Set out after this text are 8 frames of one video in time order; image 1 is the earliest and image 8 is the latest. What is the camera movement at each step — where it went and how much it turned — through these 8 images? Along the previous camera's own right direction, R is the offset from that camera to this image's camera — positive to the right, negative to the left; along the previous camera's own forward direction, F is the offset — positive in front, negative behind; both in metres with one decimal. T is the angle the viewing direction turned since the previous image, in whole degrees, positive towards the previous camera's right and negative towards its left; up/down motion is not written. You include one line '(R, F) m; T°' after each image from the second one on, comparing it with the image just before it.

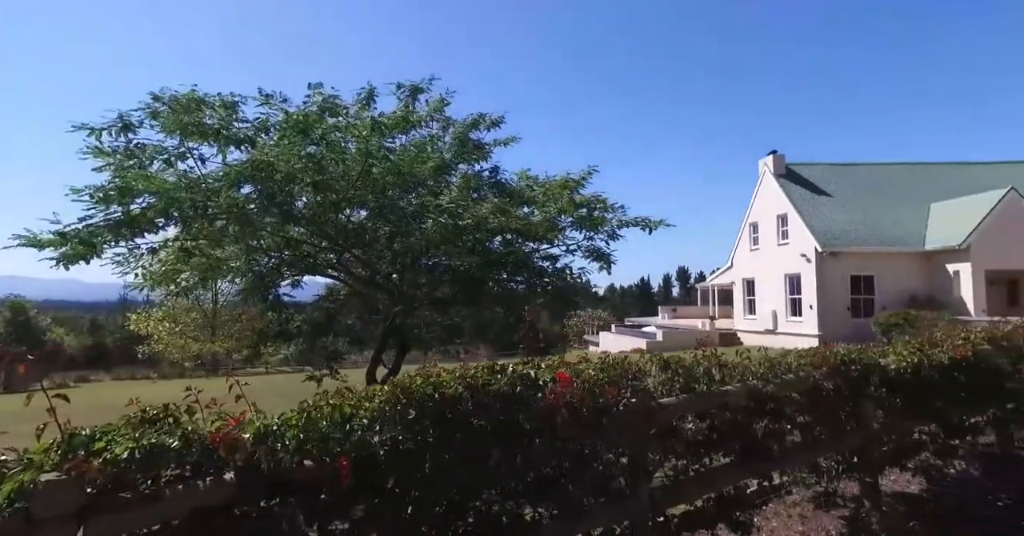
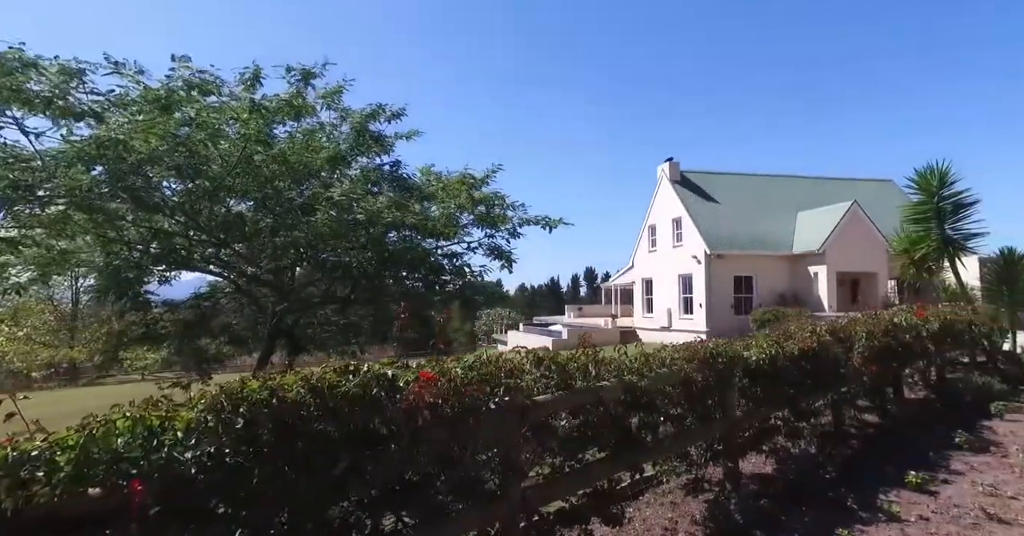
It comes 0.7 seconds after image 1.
(+0.2, +0.1) m; +10°
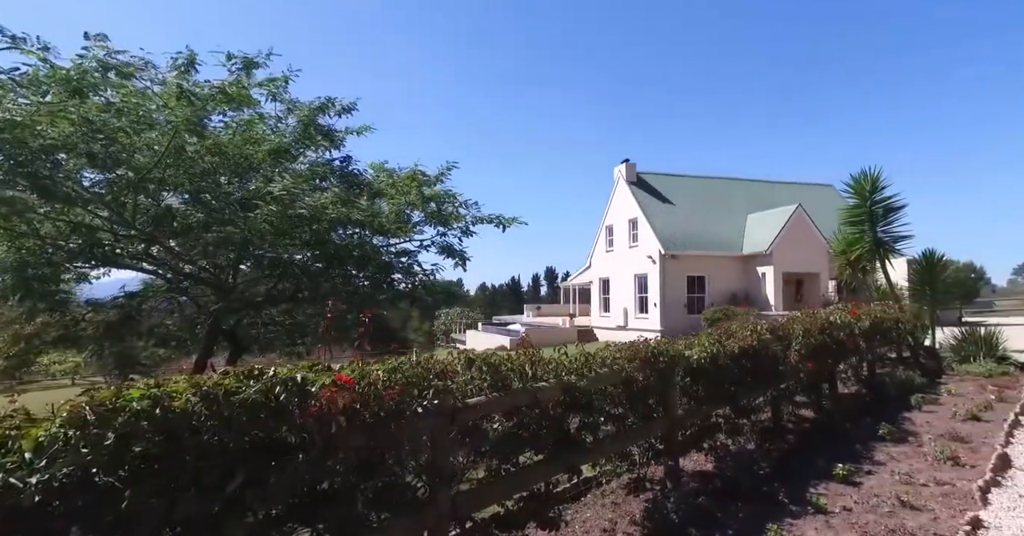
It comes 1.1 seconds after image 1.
(+0.2, +0.1) m; +4°
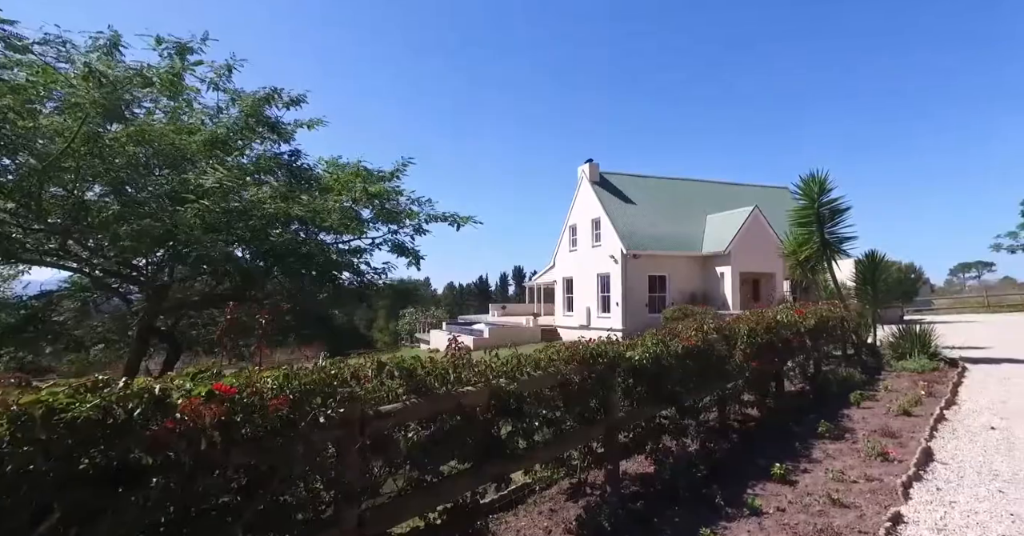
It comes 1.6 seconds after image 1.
(+0.3, +0.2) m; +4°
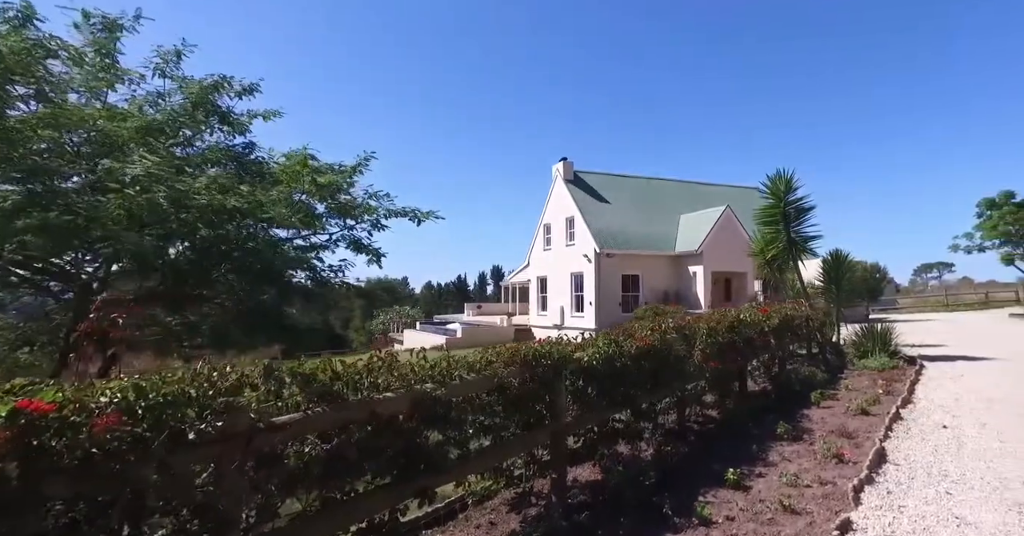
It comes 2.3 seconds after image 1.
(+0.3, +0.3) m; +2°
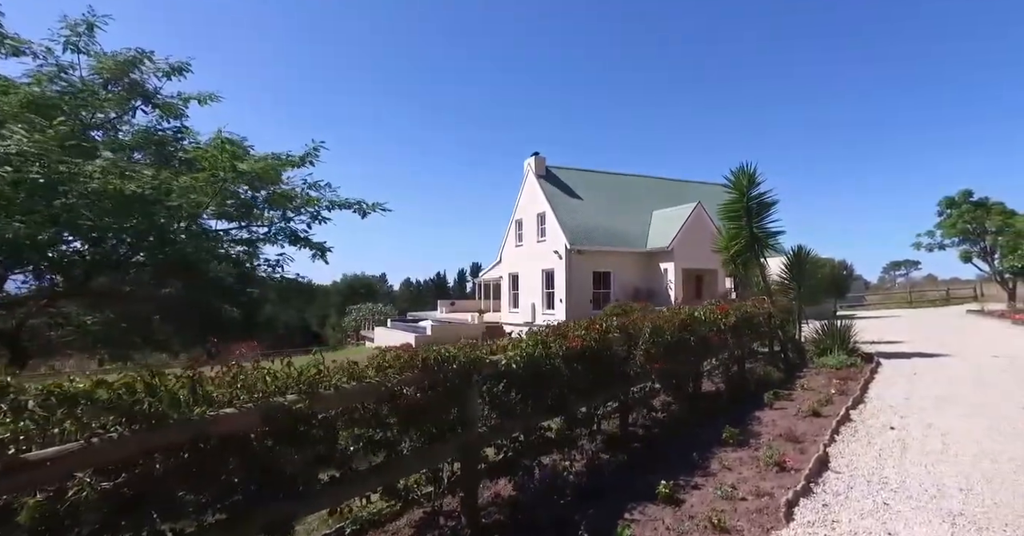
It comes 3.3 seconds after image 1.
(+0.6, +0.4) m; +2°
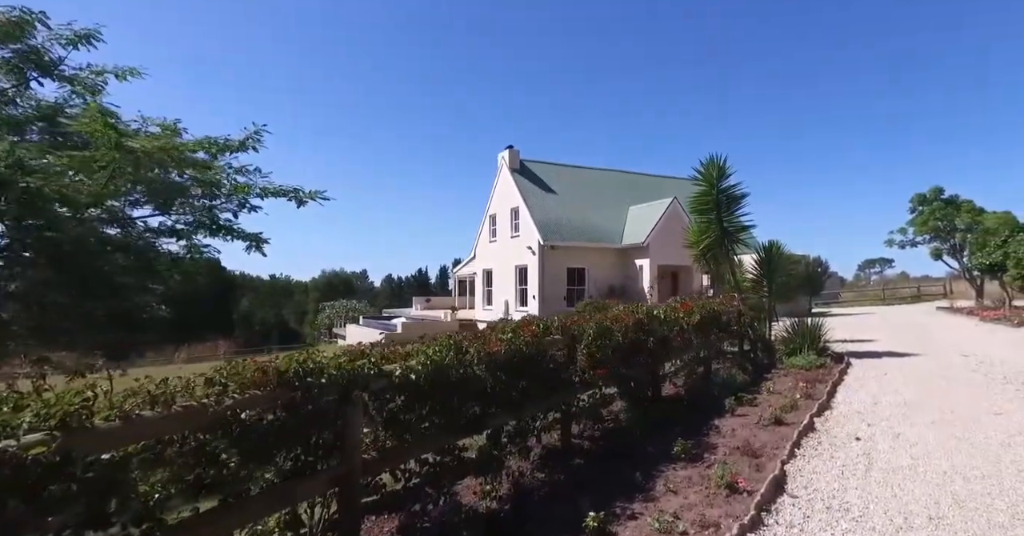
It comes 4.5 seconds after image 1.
(+0.6, +0.7) m; +2°
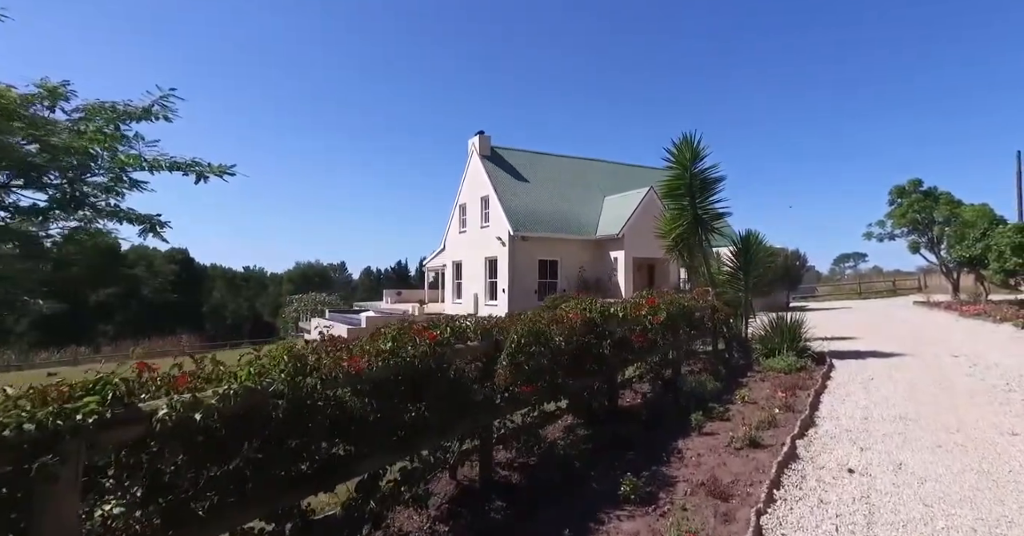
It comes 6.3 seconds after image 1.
(+0.7, +1.3) m; +2°
